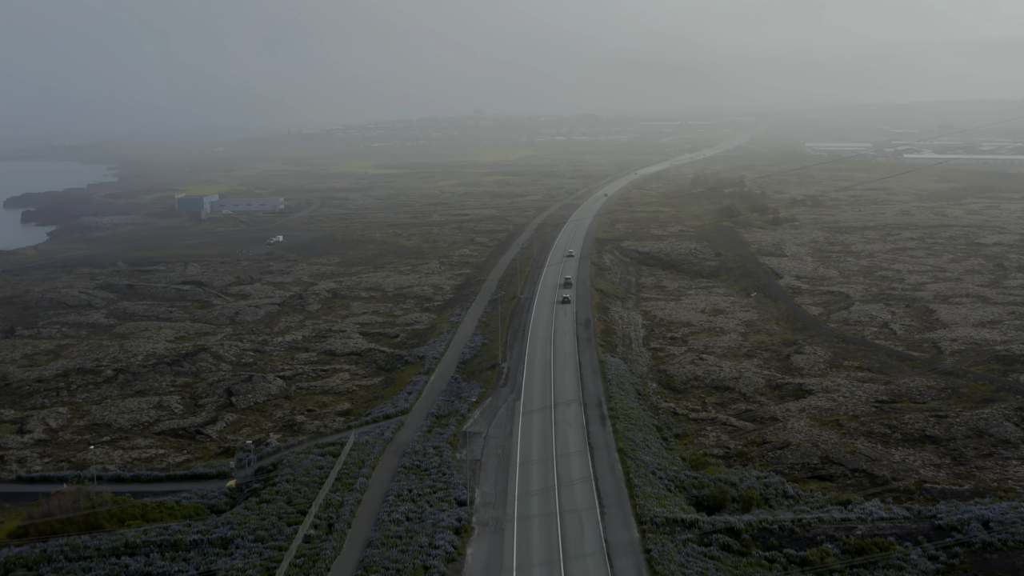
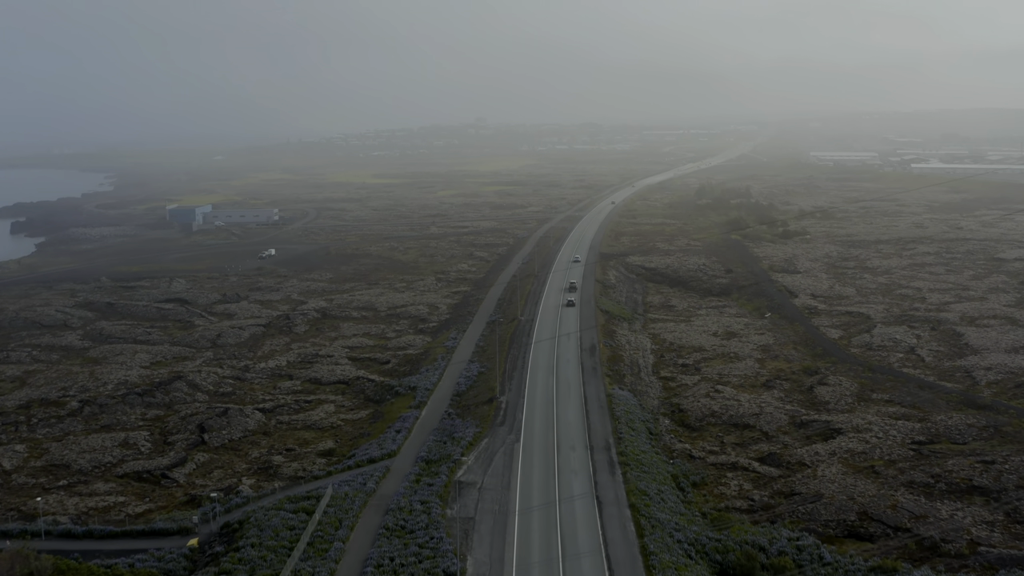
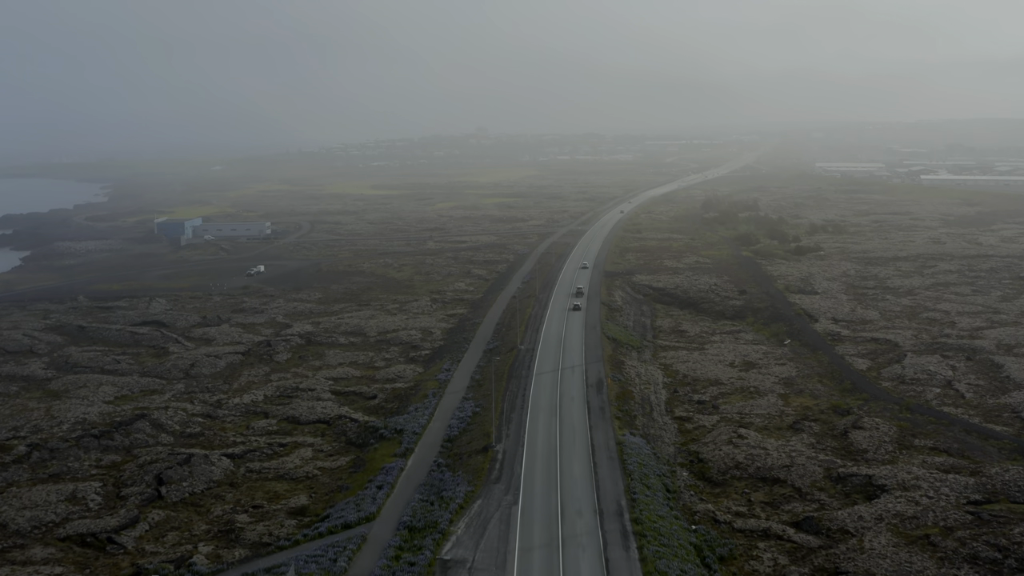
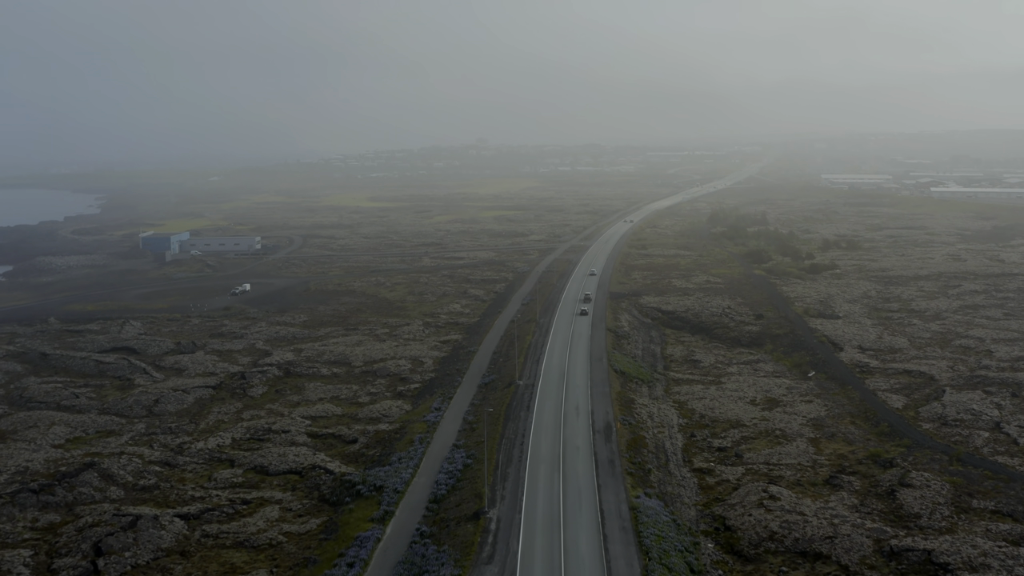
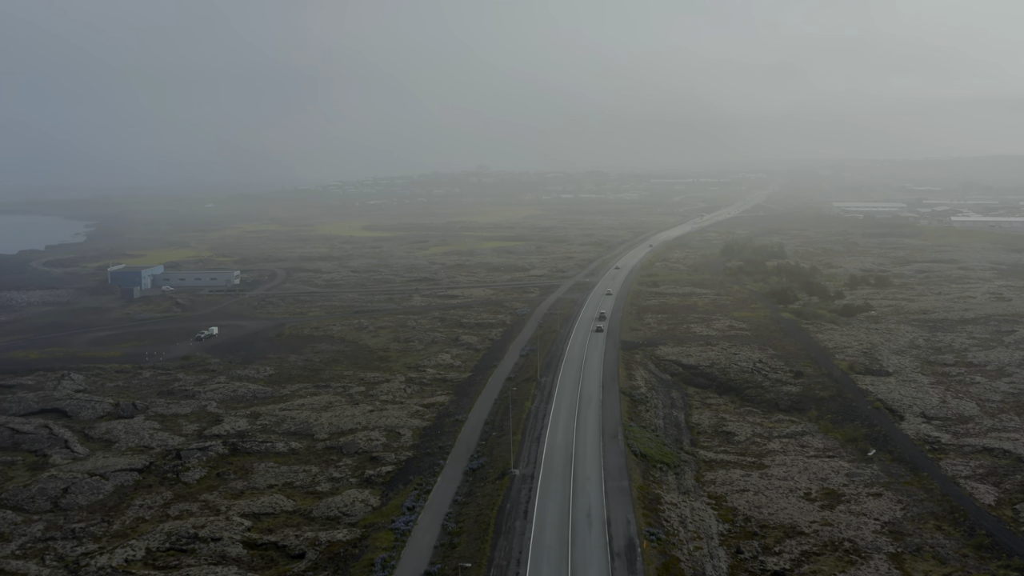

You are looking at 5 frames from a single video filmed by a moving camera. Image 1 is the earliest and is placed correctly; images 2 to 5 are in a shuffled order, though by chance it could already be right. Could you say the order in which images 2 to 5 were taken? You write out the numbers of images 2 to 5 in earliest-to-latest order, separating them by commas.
2, 3, 4, 5
